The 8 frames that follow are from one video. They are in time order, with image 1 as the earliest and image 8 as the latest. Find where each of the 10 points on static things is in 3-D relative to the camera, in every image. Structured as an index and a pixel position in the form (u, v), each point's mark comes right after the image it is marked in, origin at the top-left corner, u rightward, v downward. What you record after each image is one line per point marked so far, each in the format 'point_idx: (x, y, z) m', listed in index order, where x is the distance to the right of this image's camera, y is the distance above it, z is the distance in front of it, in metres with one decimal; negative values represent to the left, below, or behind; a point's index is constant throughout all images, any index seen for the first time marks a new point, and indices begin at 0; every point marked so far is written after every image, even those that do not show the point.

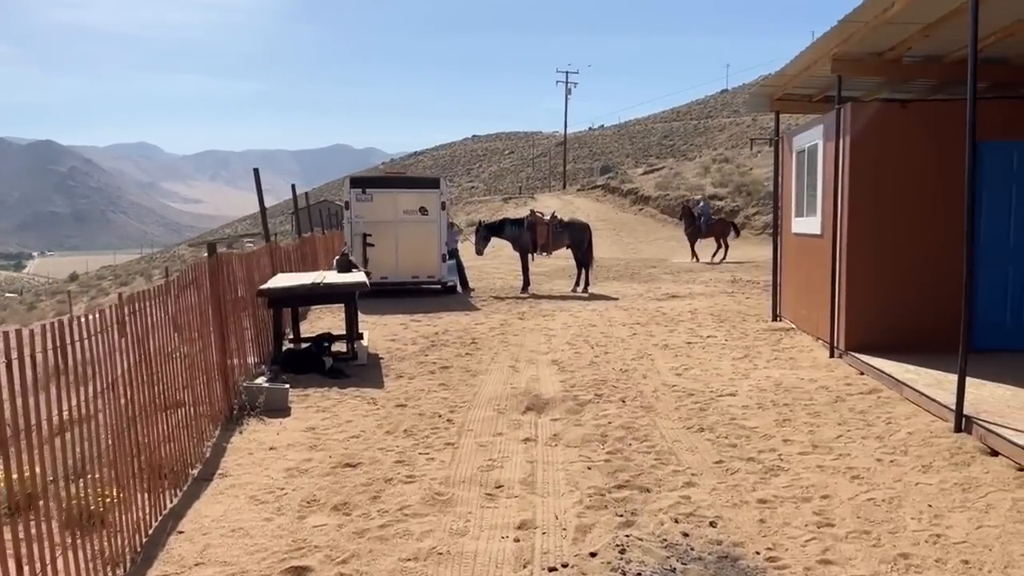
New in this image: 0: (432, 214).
0: (-1.7, +1.6, +16.9) m
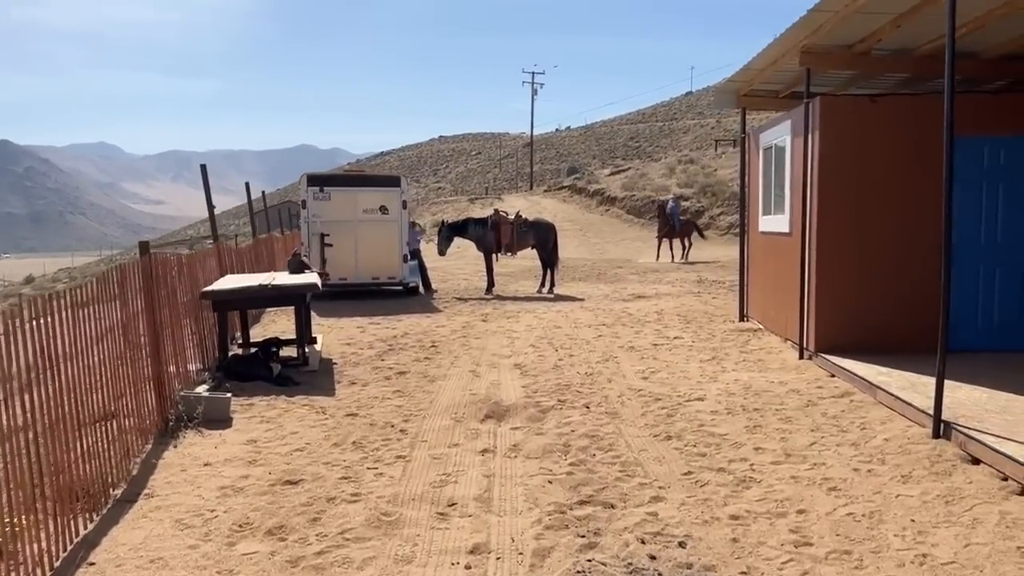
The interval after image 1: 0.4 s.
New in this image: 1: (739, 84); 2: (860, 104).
0: (-2.5, +1.6, +16.4) m
1: (+3.2, +2.9, +10.8) m
2: (+3.6, +1.9, +8.0) m
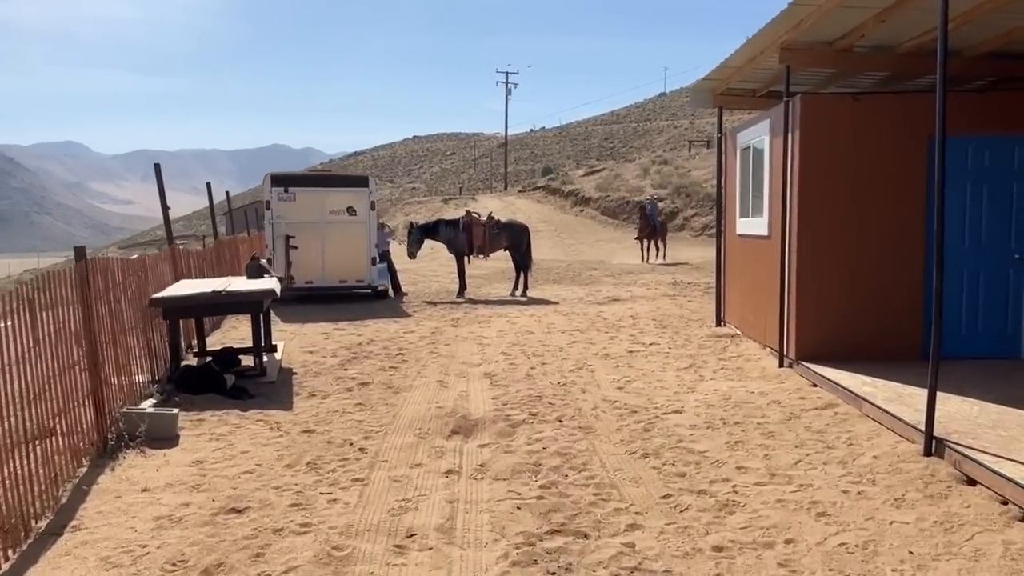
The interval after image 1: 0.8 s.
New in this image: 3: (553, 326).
0: (-3.1, +1.5, +15.9) m
1: (+2.8, +2.8, +10.5) m
2: (+3.3, +1.9, +7.7) m
3: (+0.6, -0.6, +12.1) m
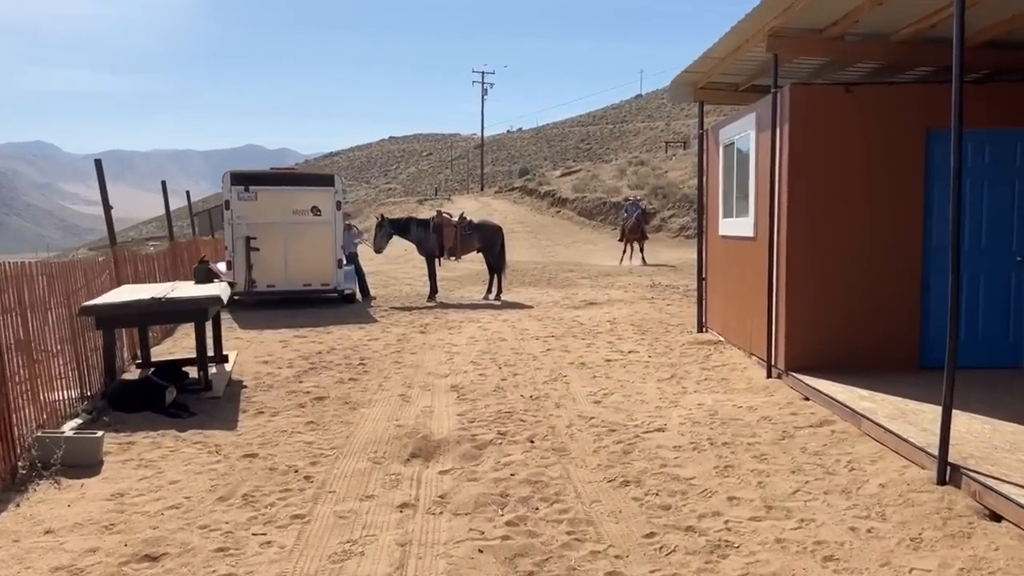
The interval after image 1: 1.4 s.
0: (-3.6, +1.4, +15.2) m
1: (+2.4, +2.7, +10.0) m
2: (+3.0, +1.8, +7.2) m
3: (+0.2, -0.7, +11.5) m
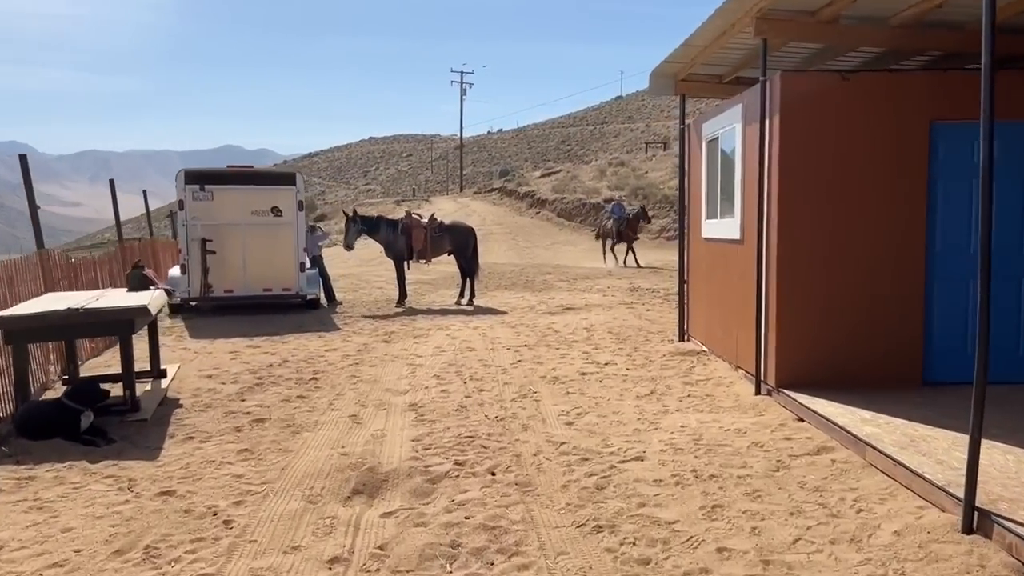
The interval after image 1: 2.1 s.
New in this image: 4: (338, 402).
0: (-4.2, +1.3, +14.3) m
1: (+2.0, +2.7, +9.3) m
2: (+2.7, +1.7, +6.5) m
3: (-0.2, -0.7, +10.8) m
4: (-1.7, -1.1, +7.5) m
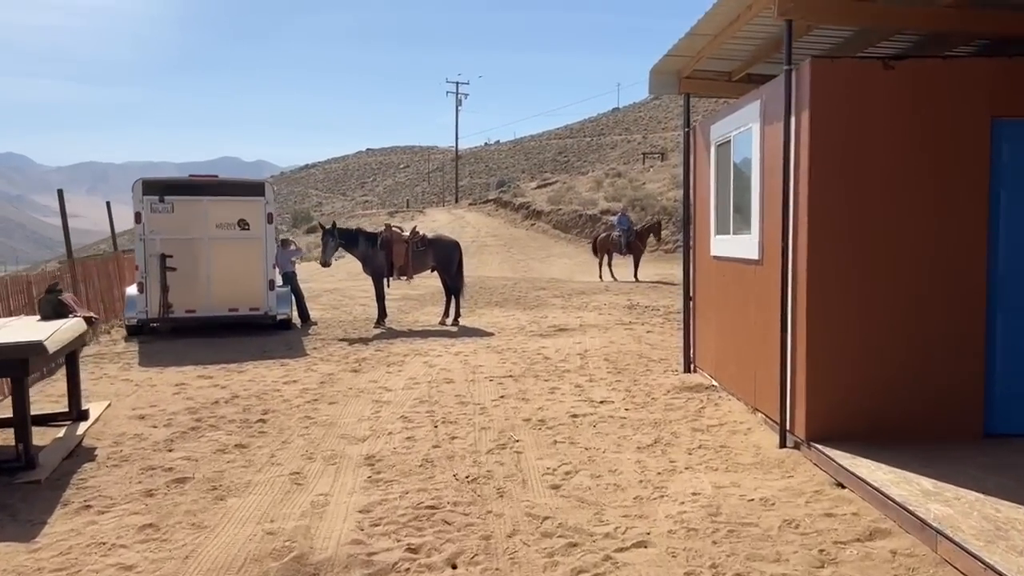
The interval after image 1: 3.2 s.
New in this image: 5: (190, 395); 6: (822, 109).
0: (-4.4, +1.0, +13.2) m
1: (+1.8, +2.4, +8.2) m
2: (+2.5, +1.5, +5.4) m
3: (-0.4, -1.0, +9.6) m
4: (-1.9, -1.3, +6.3) m
5: (-3.5, -1.2, +8.5) m
6: (+2.2, +1.3, +5.4) m
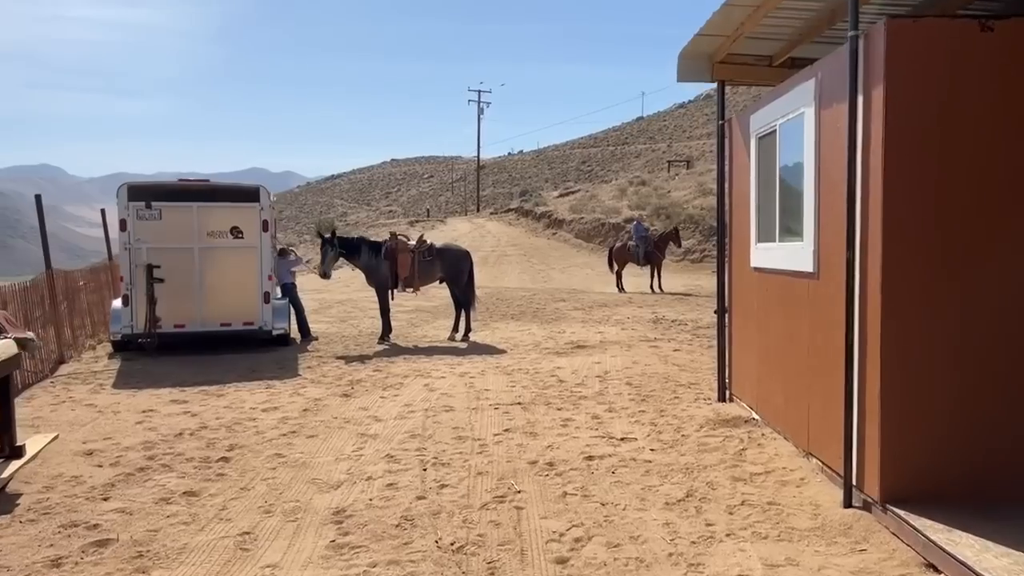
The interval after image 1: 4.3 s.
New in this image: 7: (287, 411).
0: (-4.1, +0.8, +12.2) m
1: (+1.9, +2.3, +7.1) m
2: (+2.5, +1.4, +4.2) m
3: (-0.3, -1.2, +8.5) m
4: (-1.9, -1.4, +5.2) m
5: (-3.4, -1.3, +7.5) m
6: (+2.2, +1.1, +4.3) m
7: (-2.3, -1.2, +8.0) m
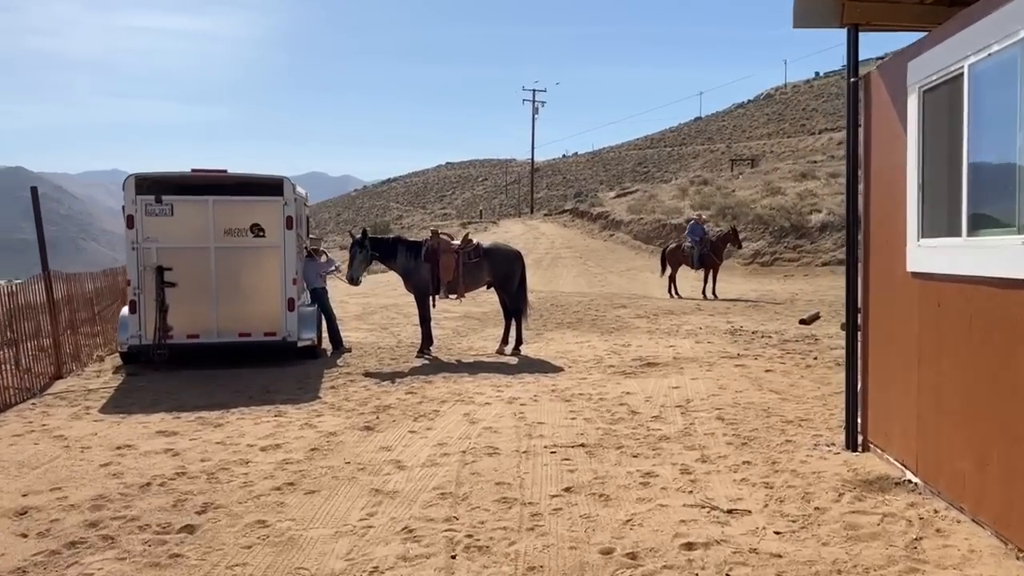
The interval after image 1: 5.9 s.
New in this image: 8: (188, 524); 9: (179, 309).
0: (-3.3, +0.7, +10.8) m
1: (+2.3, +2.2, +5.2) m
2: (+2.7, +1.3, +2.3) m
3: (+0.2, -1.3, +6.8) m
4: (-1.6, -1.5, +3.6) m
5: (-3.0, -1.4, +6.0) m
6: (+2.4, +1.1, +2.4) m
7: (-1.8, -1.3, +6.4) m
8: (-2.0, -1.4, +4.8) m
9: (-4.6, -0.3, +10.8) m
